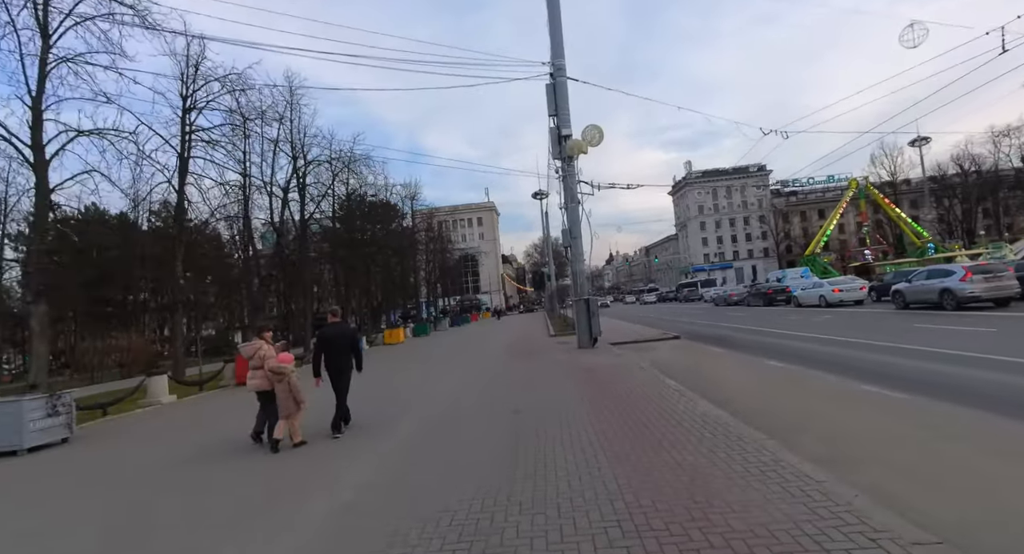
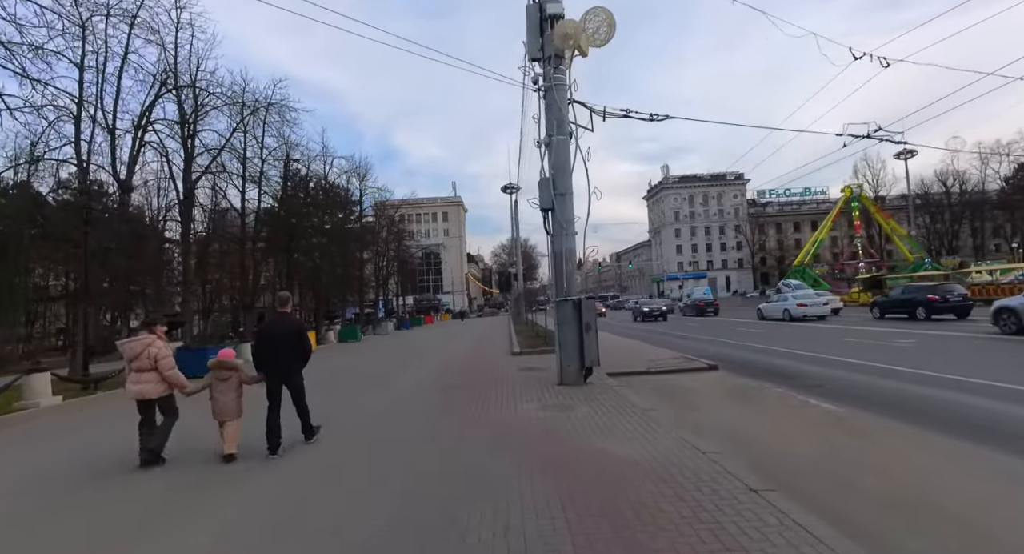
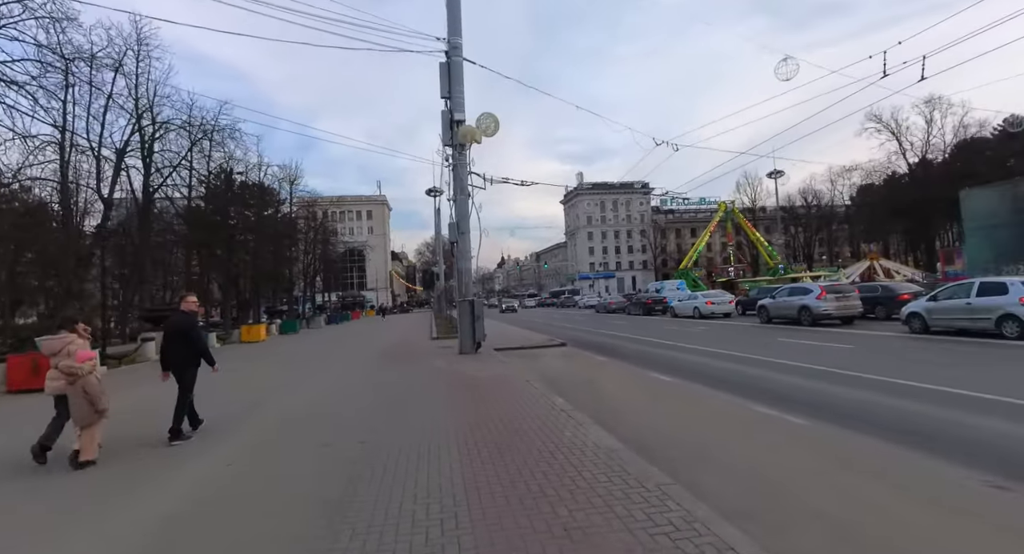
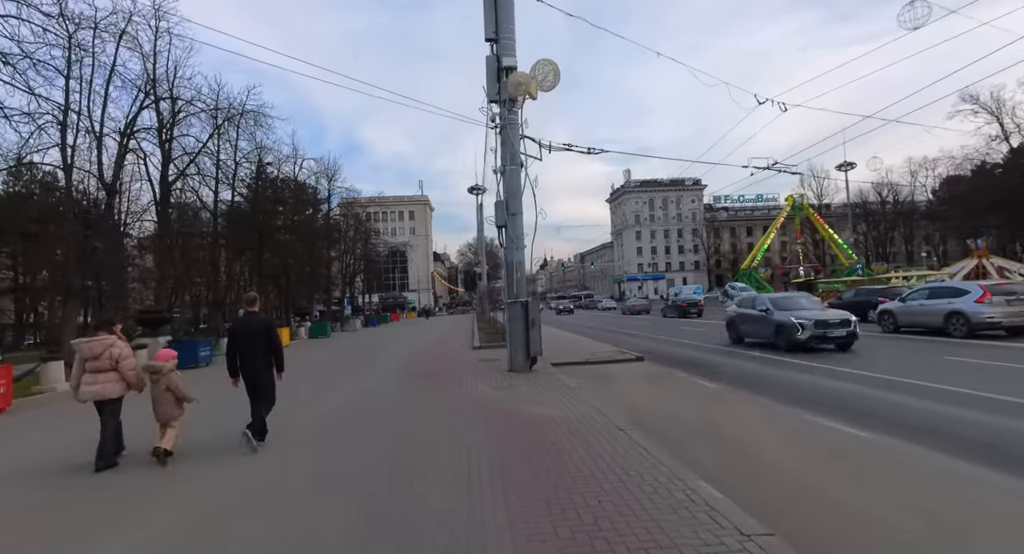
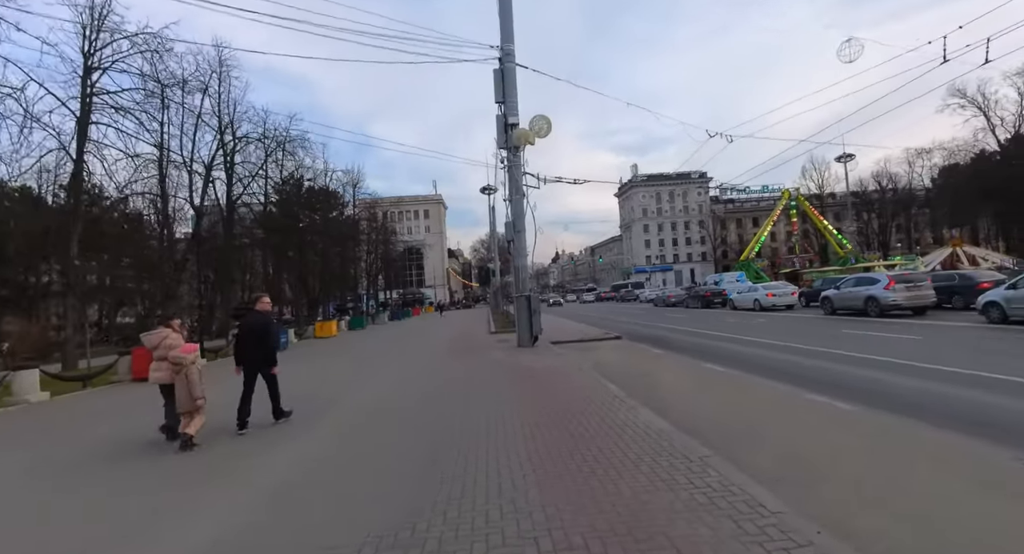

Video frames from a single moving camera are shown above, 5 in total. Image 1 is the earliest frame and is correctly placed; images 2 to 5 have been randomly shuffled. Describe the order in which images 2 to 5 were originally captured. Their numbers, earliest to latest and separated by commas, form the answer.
5, 3, 4, 2
